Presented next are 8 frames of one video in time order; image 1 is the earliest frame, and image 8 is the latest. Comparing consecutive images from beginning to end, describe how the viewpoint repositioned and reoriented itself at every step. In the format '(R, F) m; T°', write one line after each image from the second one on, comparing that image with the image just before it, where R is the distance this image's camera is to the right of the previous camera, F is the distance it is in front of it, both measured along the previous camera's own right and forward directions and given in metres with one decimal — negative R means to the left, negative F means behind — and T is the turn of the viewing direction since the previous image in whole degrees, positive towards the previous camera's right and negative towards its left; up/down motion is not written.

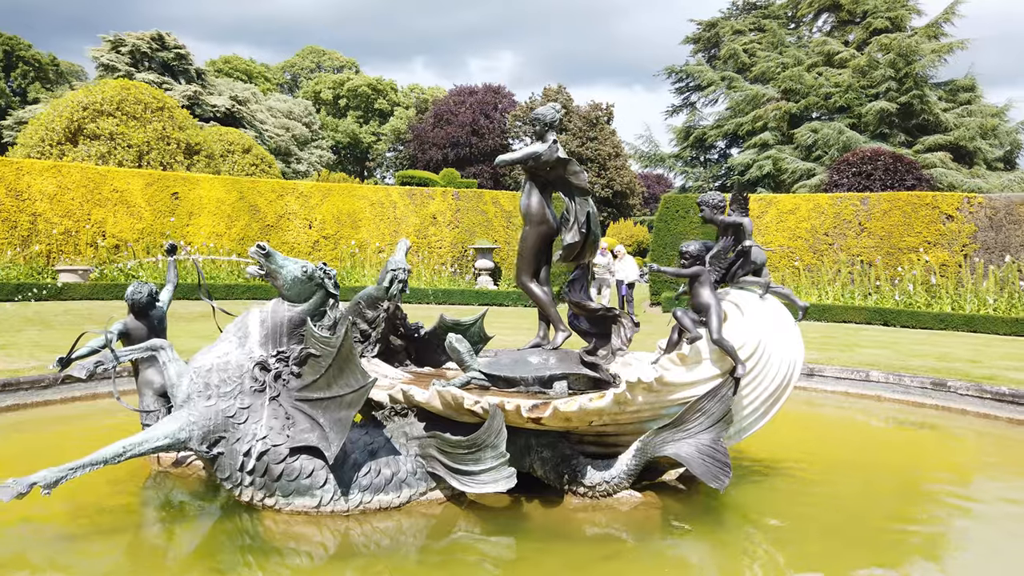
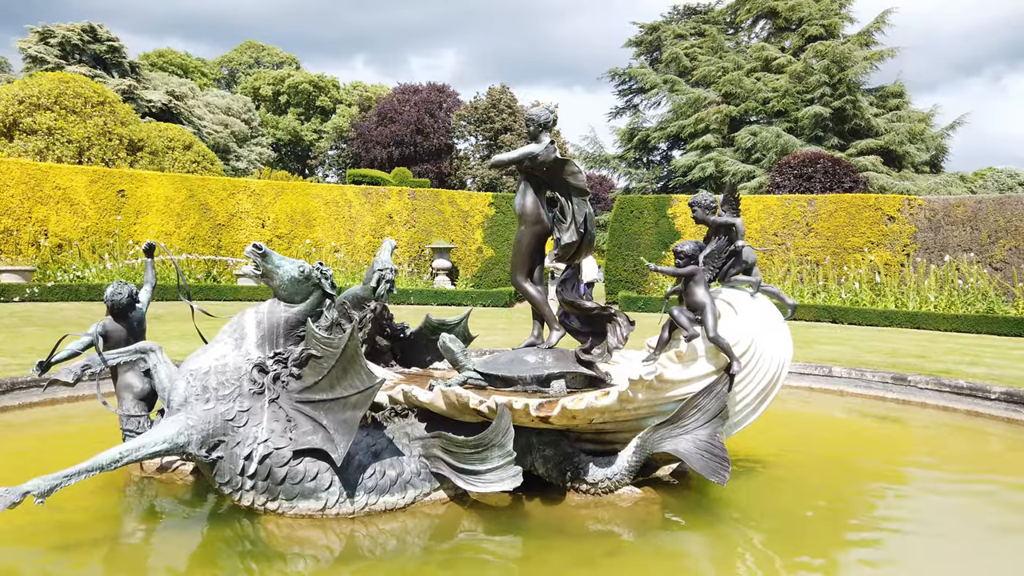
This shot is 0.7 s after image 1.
(-0.3, 0.0) m; +4°
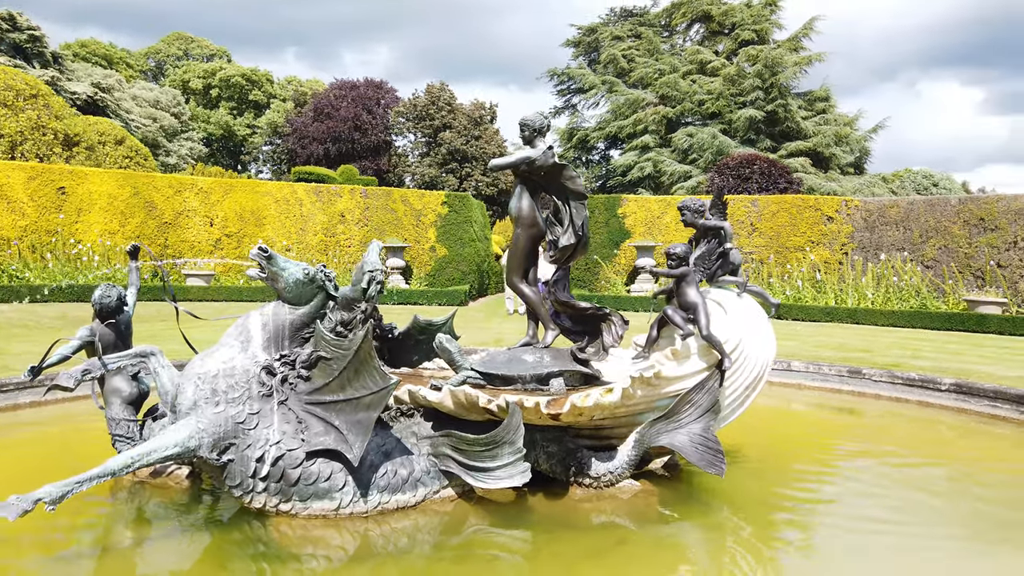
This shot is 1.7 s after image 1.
(-0.3, -0.1) m; +5°
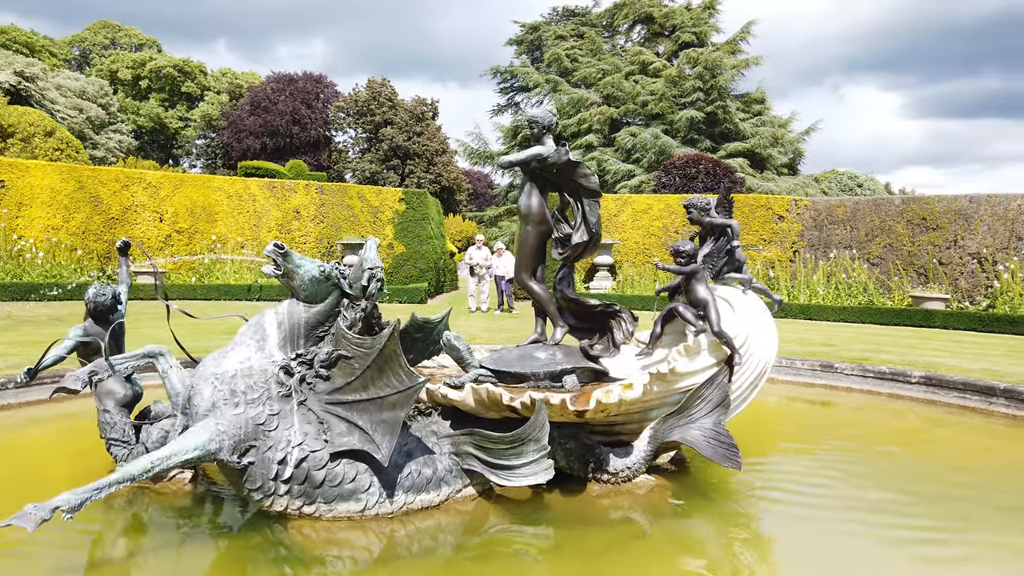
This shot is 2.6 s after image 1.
(-0.4, 0.0) m; +5°
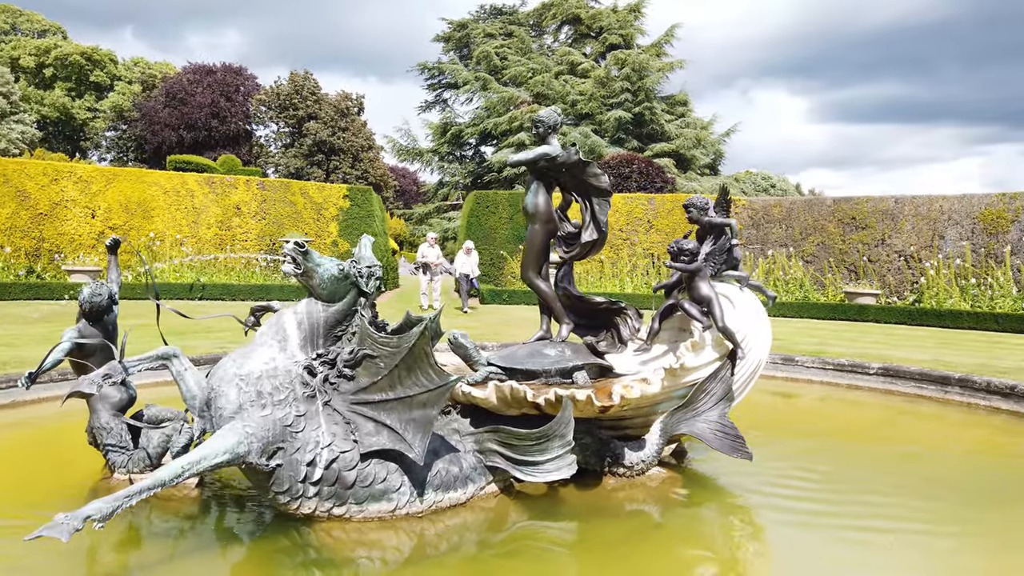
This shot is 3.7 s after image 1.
(-0.5, 0.0) m; +6°
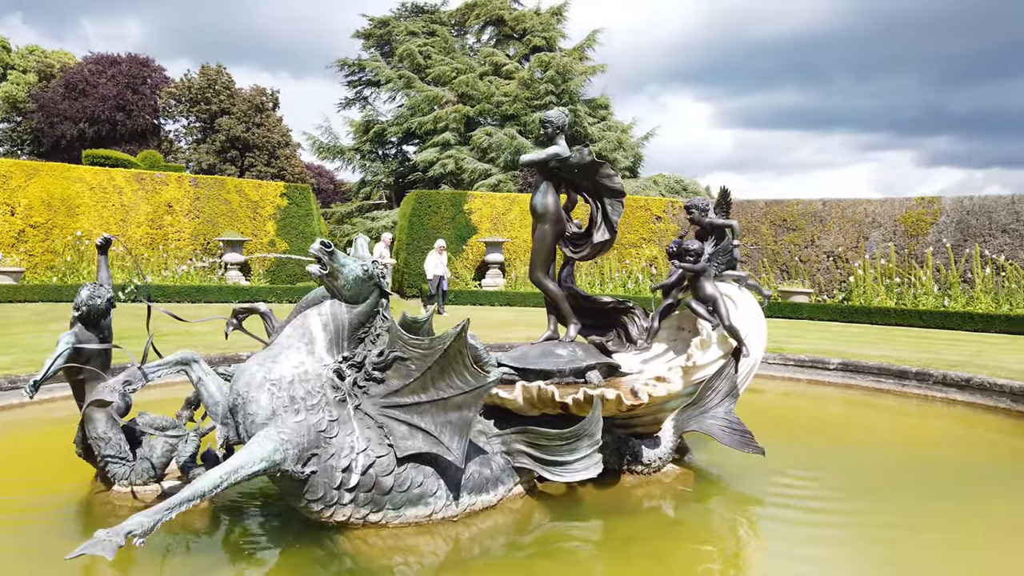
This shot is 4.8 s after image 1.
(-0.5, 0.0) m; +6°
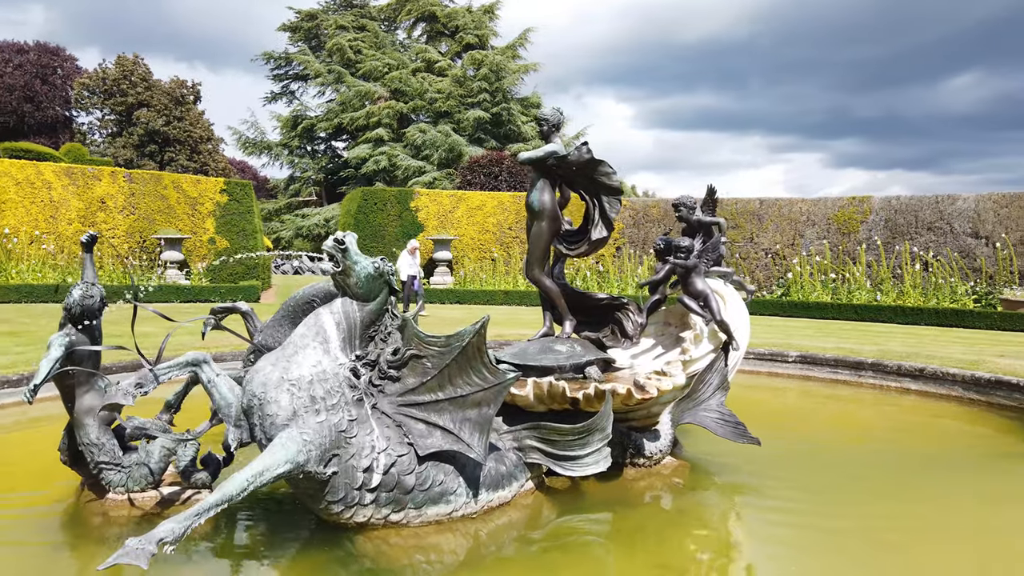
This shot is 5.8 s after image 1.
(-0.4, 0.0) m; +5°
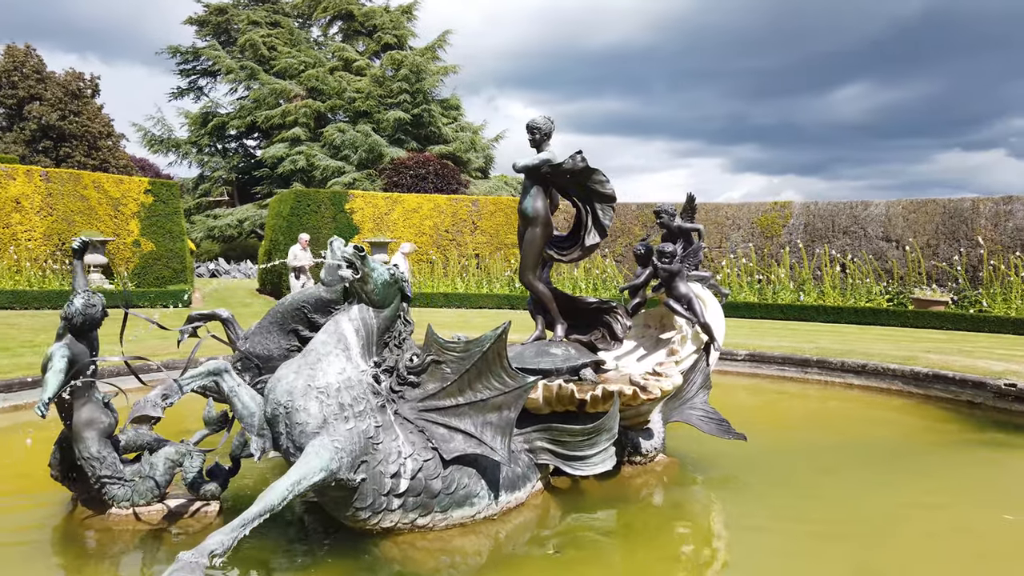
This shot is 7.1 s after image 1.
(-0.5, -0.1) m; +6°
